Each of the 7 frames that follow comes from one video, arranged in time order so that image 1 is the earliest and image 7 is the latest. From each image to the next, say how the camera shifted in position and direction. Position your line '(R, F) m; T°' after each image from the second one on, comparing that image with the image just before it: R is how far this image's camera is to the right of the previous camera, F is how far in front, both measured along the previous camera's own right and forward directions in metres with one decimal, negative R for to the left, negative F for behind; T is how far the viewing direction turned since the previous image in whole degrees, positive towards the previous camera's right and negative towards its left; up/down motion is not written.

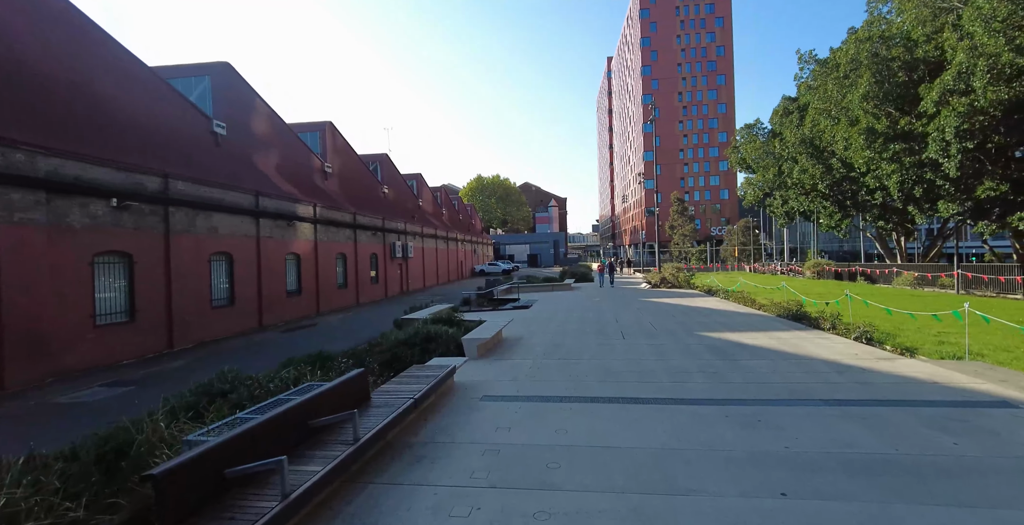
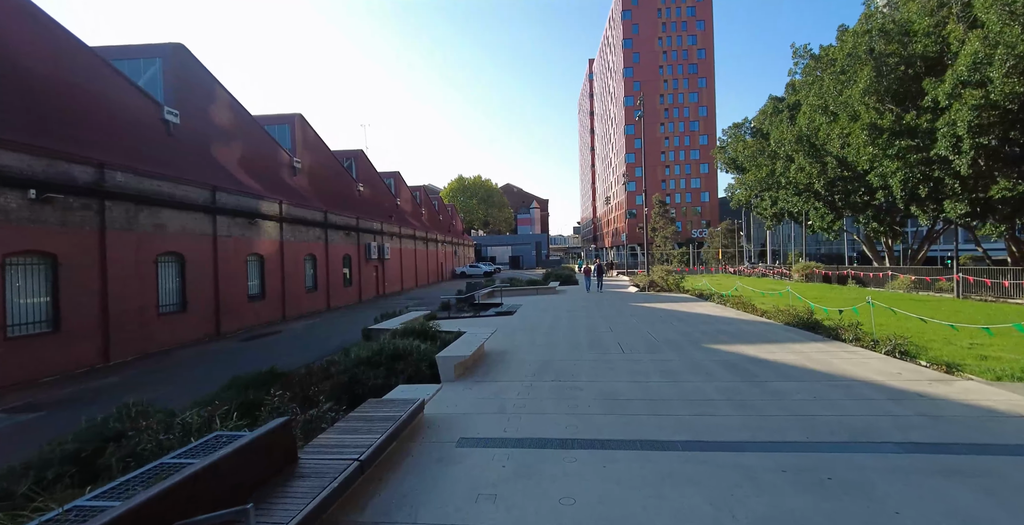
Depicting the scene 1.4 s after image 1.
(0.0, +1.1) m; +2°
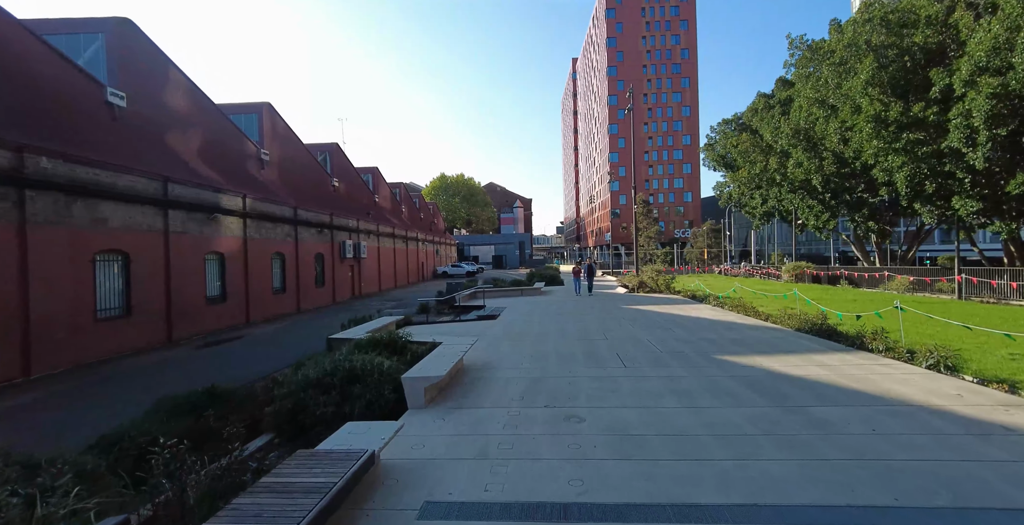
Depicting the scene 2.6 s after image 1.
(0.0, +1.1) m; +2°
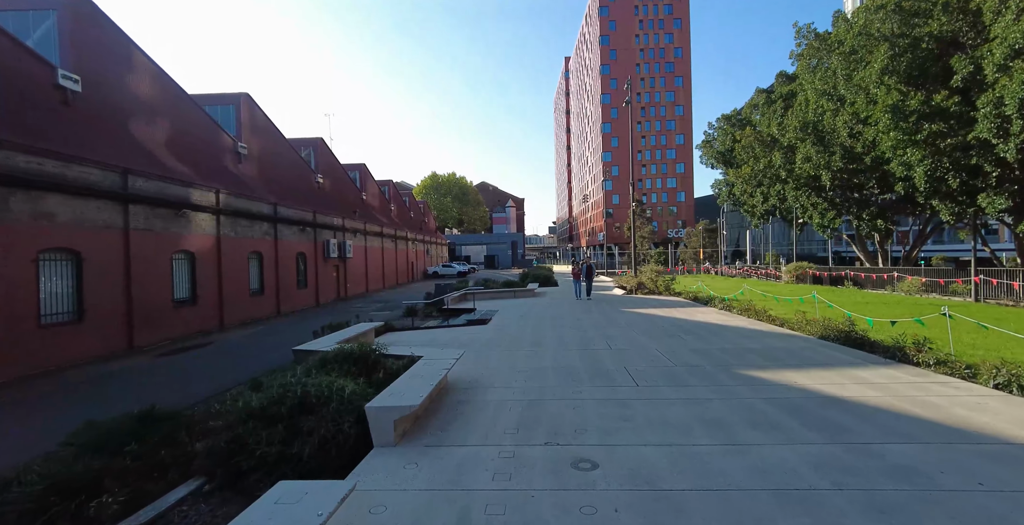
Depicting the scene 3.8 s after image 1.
(0.0, +0.9) m; +1°
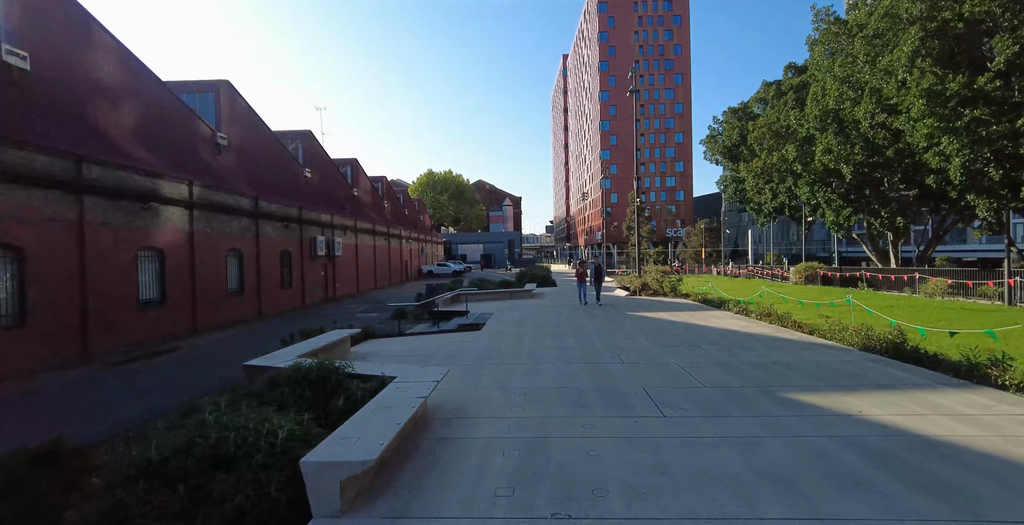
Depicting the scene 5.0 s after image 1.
(0.0, +1.1) m; 0°
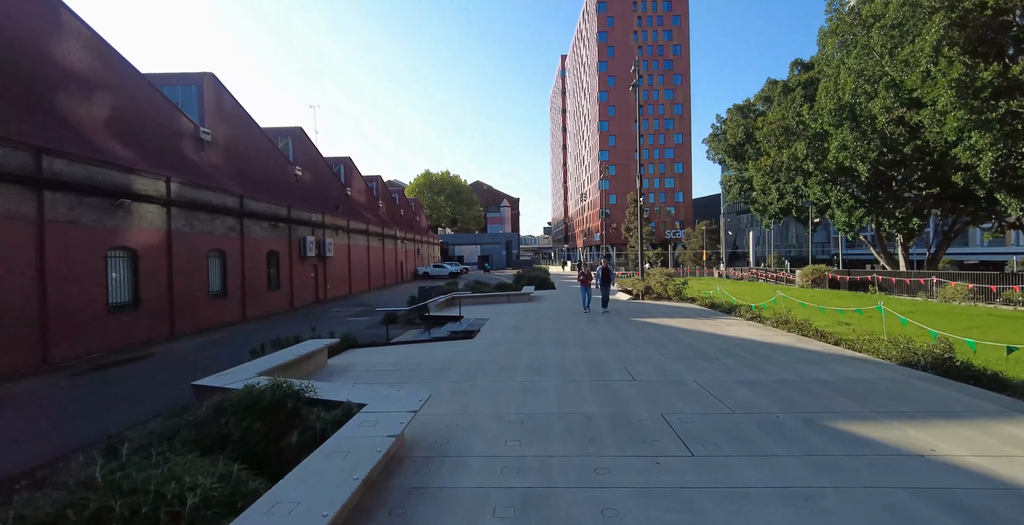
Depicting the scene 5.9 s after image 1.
(0.0, +0.8) m; 0°
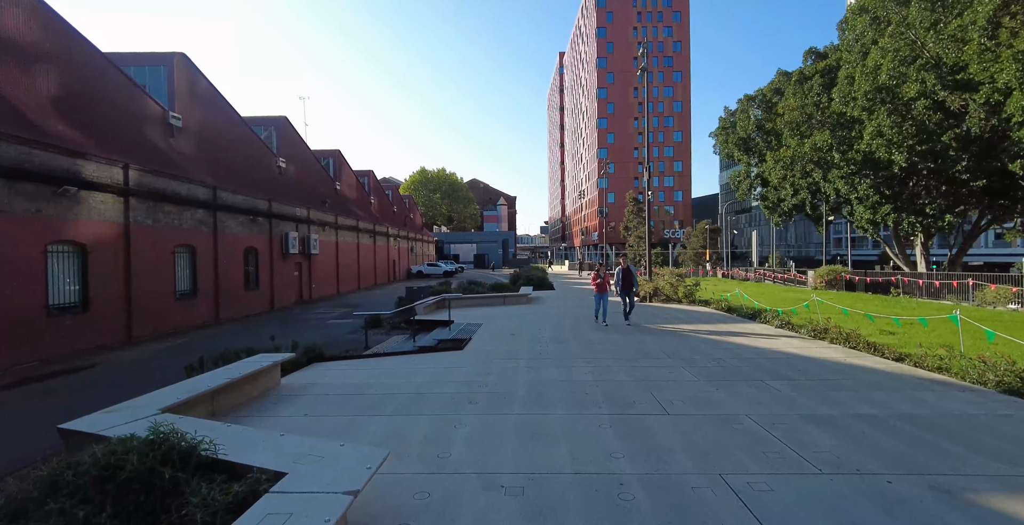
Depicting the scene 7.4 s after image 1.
(0.0, +1.3) m; 0°
